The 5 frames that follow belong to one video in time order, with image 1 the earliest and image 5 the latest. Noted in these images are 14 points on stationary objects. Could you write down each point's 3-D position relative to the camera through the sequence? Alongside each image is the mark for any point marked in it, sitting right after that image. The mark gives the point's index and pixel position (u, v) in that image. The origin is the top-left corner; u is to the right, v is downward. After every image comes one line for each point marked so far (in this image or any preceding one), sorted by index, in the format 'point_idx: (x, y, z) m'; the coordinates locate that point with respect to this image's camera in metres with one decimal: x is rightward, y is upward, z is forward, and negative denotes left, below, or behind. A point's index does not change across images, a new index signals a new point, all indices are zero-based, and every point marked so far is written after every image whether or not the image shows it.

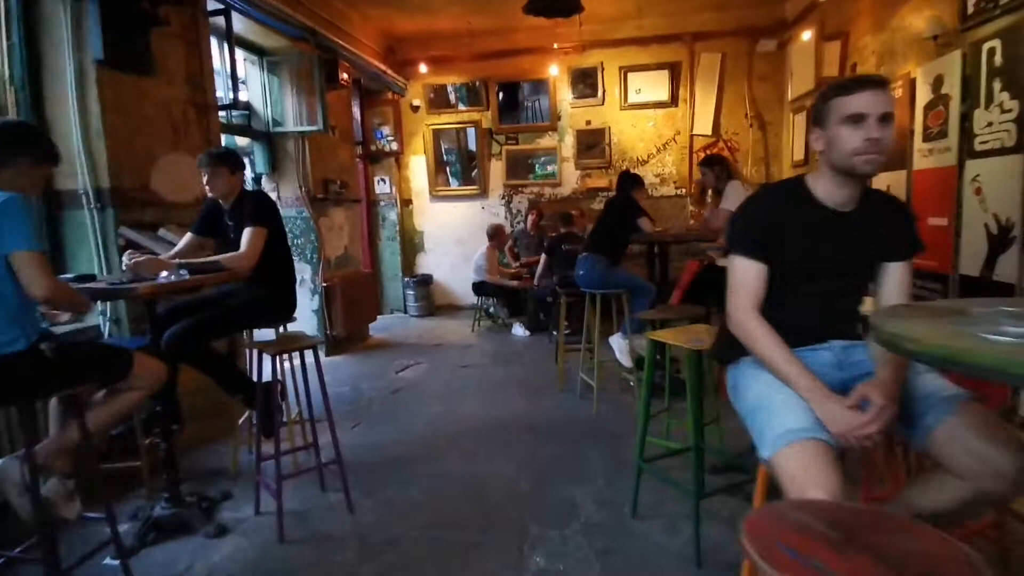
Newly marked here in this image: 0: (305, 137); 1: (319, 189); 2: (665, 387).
0: (-2.0, +1.5, +5.4) m
1: (-1.9, +1.0, +5.6) m
2: (+0.8, -0.5, +3.1) m
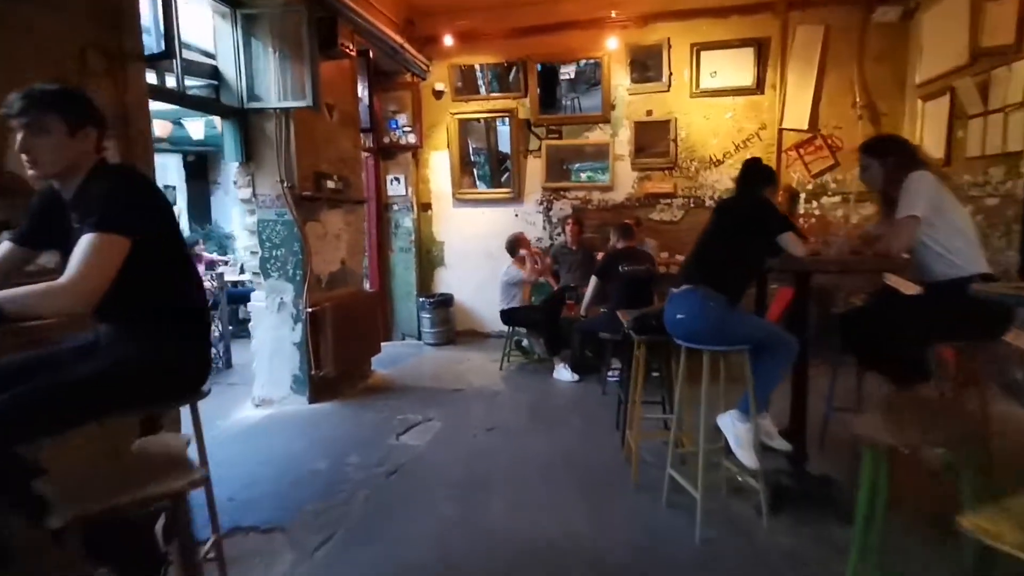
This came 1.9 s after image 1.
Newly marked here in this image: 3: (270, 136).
0: (-1.6, +1.3, +4.1) m
1: (-1.6, +0.8, +4.3) m
2: (+1.1, -0.8, +1.7) m
3: (-1.8, +1.1, +4.1) m
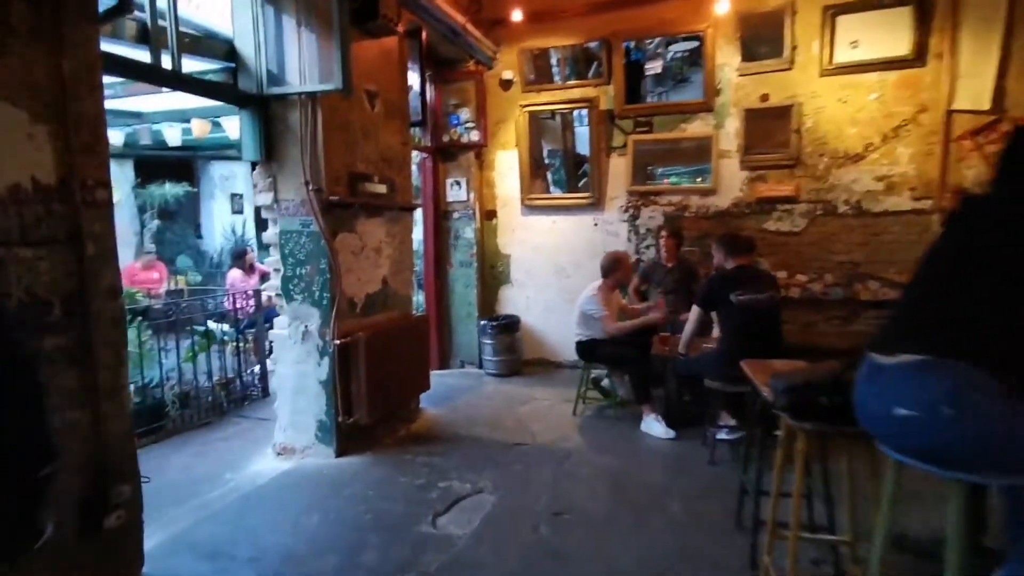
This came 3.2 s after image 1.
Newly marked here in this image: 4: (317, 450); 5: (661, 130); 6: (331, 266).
0: (-1.2, +1.1, +3.4) m
1: (-1.1, +0.6, +3.5) m
2: (+1.1, -0.9, +0.5) m
3: (-1.3, +1.0, +3.4) m
4: (-1.2, -1.0, +3.5) m
5: (+1.4, +1.4, +5.1) m
6: (-1.1, +0.1, +3.4) m
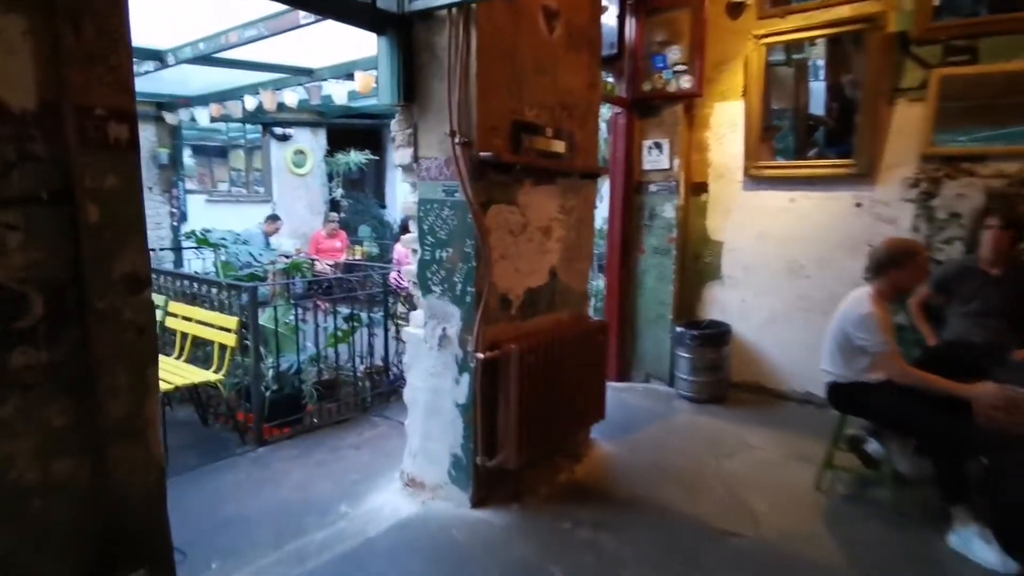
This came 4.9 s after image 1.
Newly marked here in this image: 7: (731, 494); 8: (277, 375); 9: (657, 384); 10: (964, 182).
0: (-0.2, +1.1, +2.4) m
1: (0.0, +0.7, +2.5) m
2: (+1.0, -1.1, -0.9) m
3: (-0.3, +1.0, +2.5) m
4: (-0.3, -1.0, +2.7) m
5: (+2.8, +1.3, +3.2) m
6: (-0.1, +0.2, +2.5) m
7: (+1.1, -1.0, +2.8) m
8: (-1.5, -0.6, +3.7) m
9: (+1.1, -0.8, +4.4) m
10: (+2.7, +0.6, +3.4) m
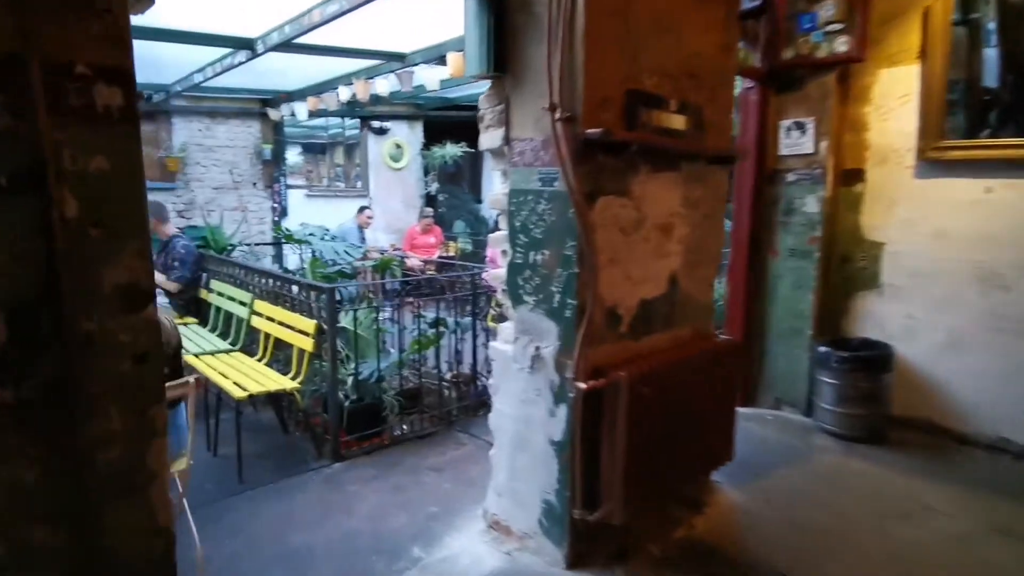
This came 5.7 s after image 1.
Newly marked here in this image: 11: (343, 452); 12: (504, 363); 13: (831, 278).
0: (+0.2, +1.1, +1.9) m
1: (+0.4, +0.6, +2.0) m
2: (+0.8, -1.2, -1.5) m
3: (+0.1, +1.0, +2.0) m
4: (+0.1, -1.0, +2.2) m
5: (+3.3, +1.2, +2.2) m
6: (+0.2, +0.1, +2.0) m
7: (+1.5, -1.1, +2.1) m
8: (-0.9, -0.6, +3.4) m
9: (+1.8, -0.8, +3.7) m
10: (+3.2, +0.5, +2.4) m
11: (-0.9, -0.9, +3.1) m
12: (0.0, -0.3, +2.3) m
13: (+2.1, +0.1, +3.6) m
